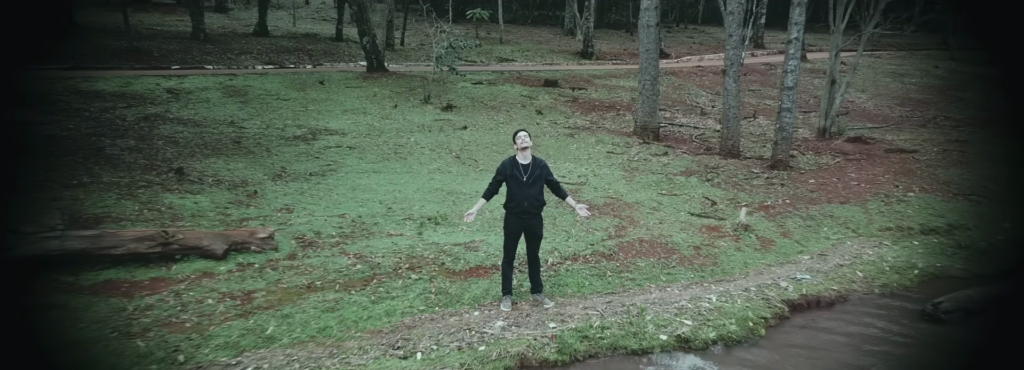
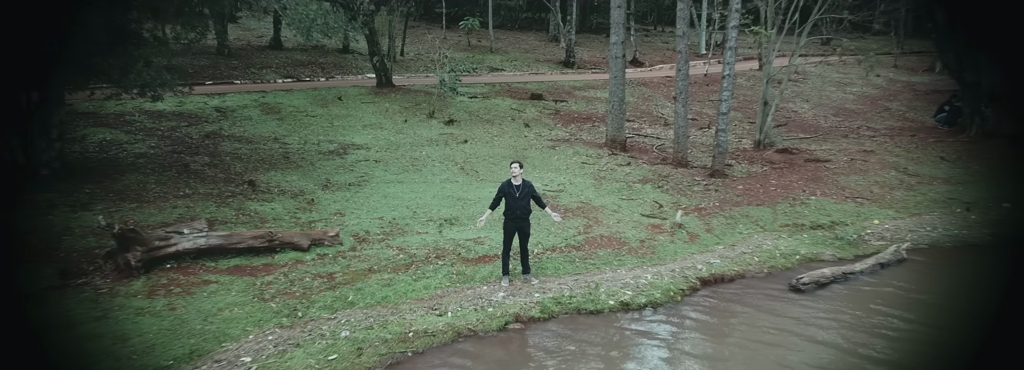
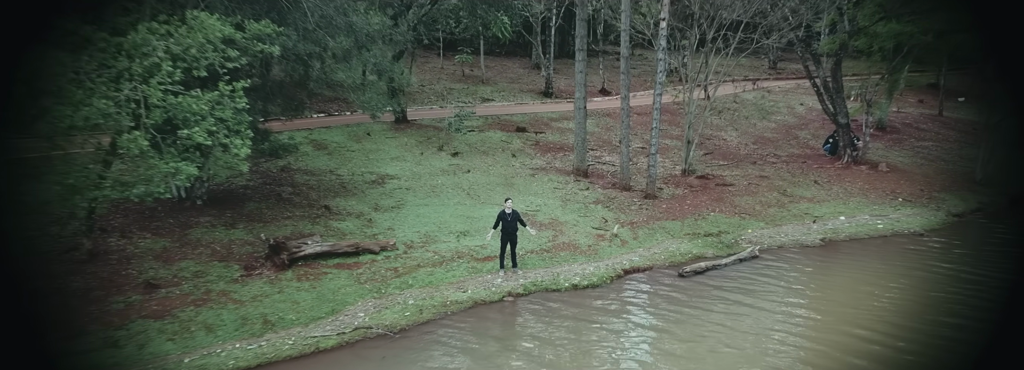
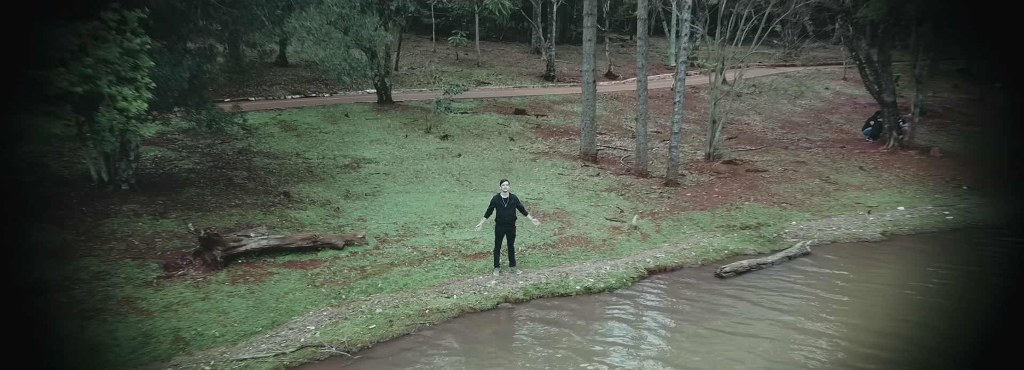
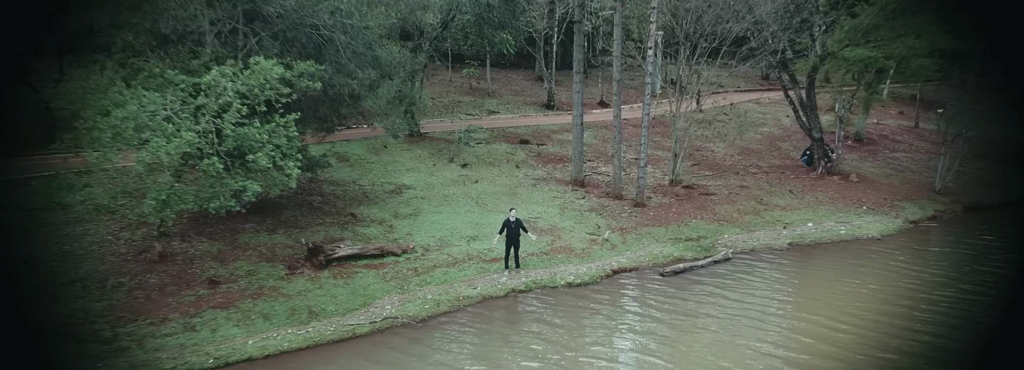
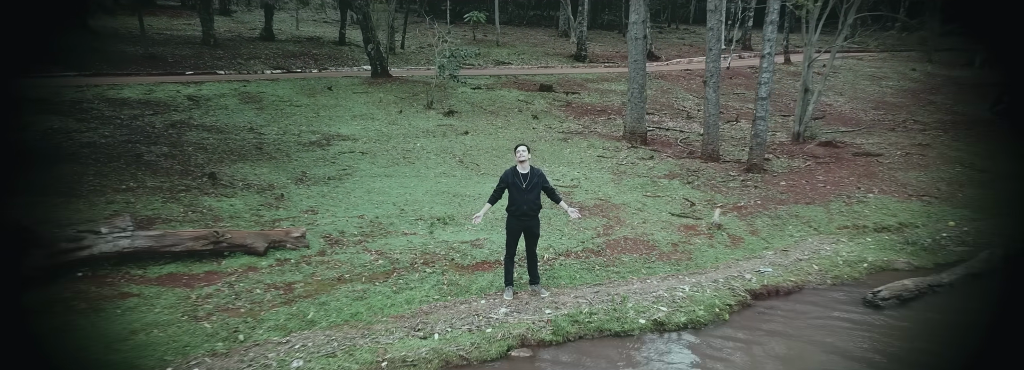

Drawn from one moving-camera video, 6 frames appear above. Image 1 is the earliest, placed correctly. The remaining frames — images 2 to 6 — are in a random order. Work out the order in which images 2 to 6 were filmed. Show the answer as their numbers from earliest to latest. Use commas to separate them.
6, 2, 4, 3, 5
